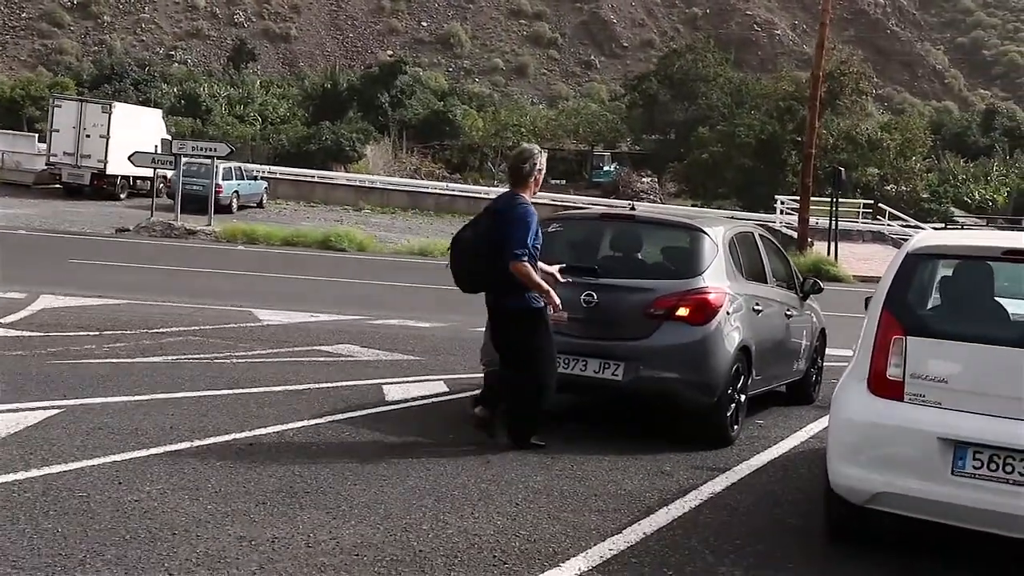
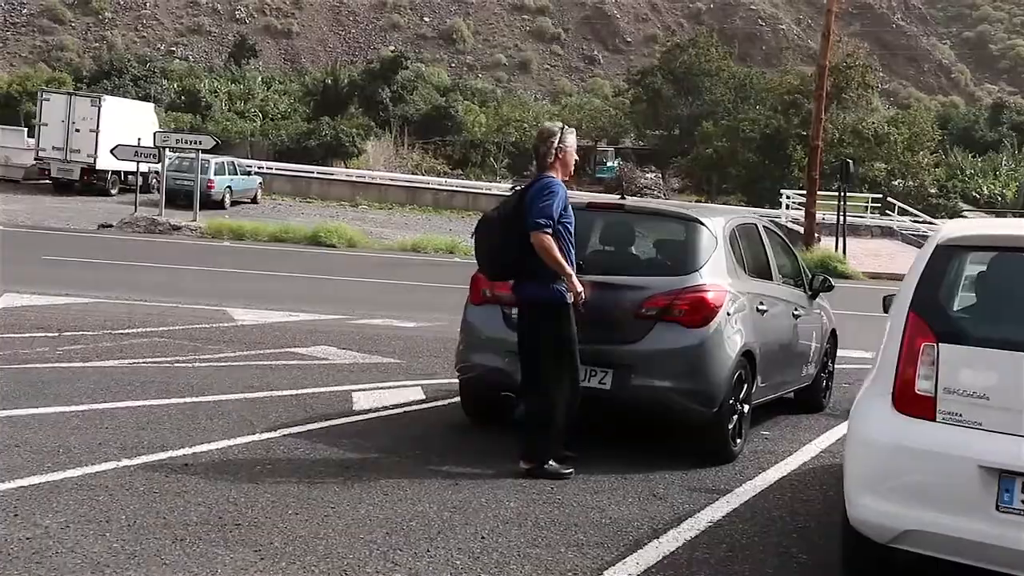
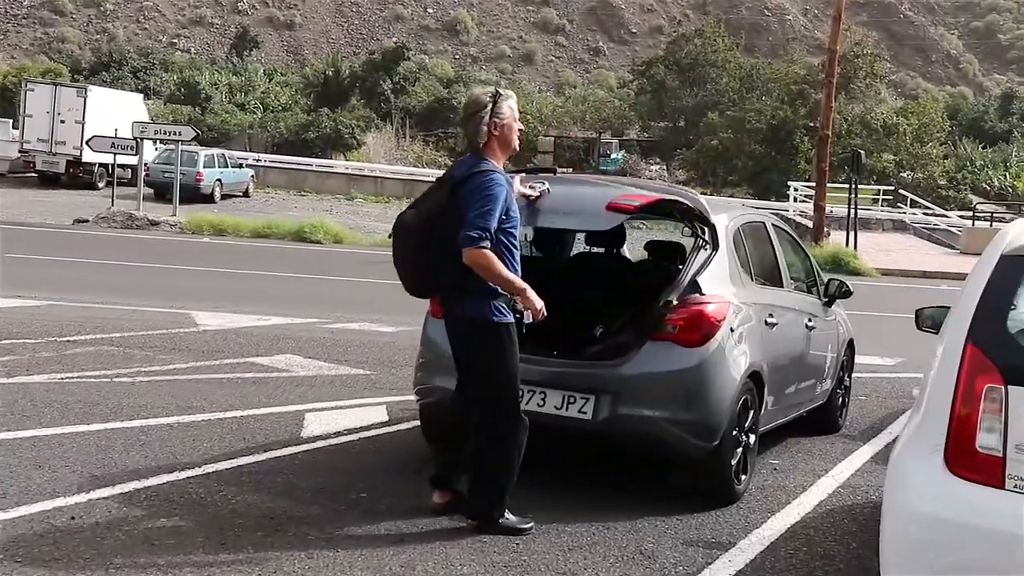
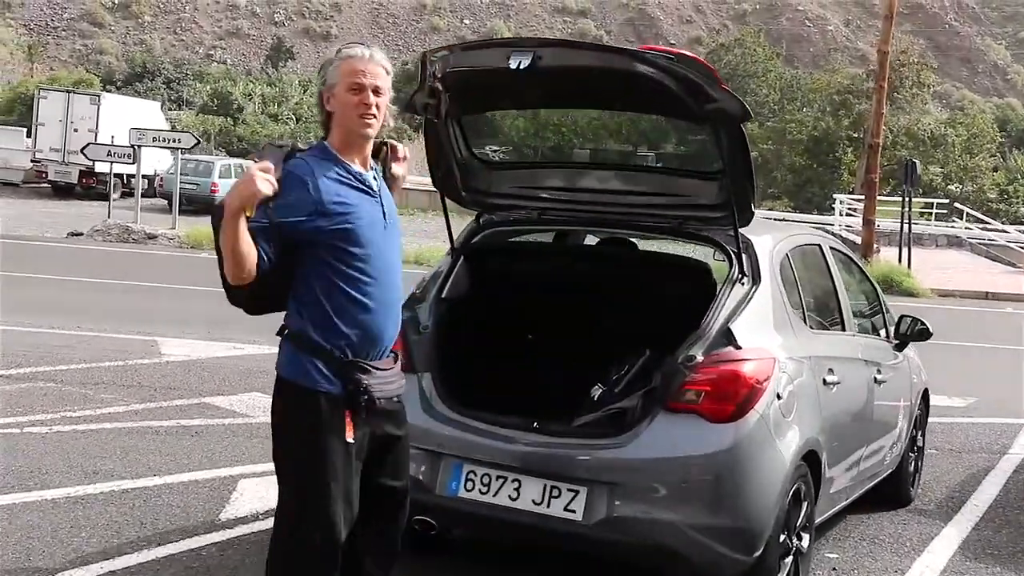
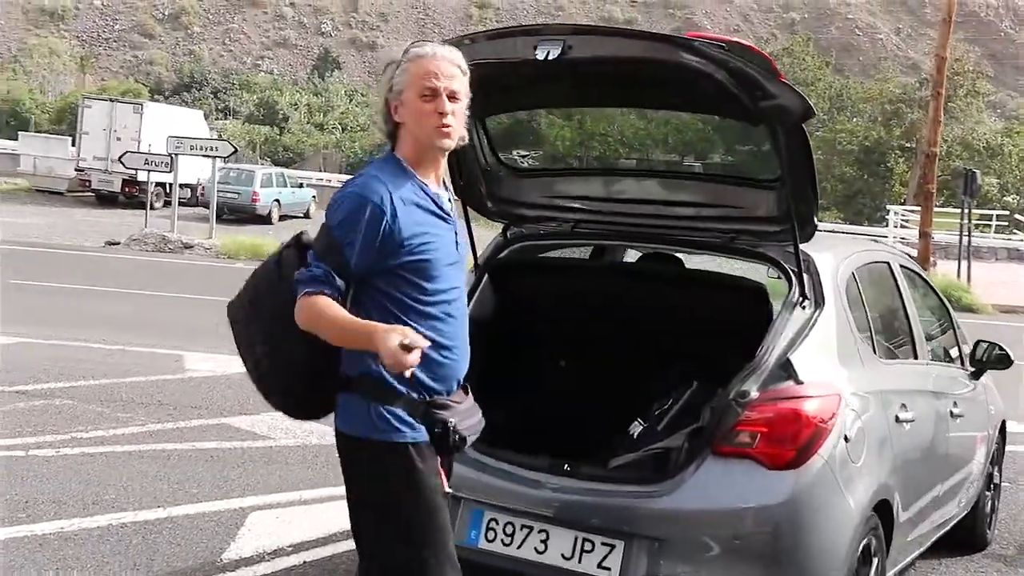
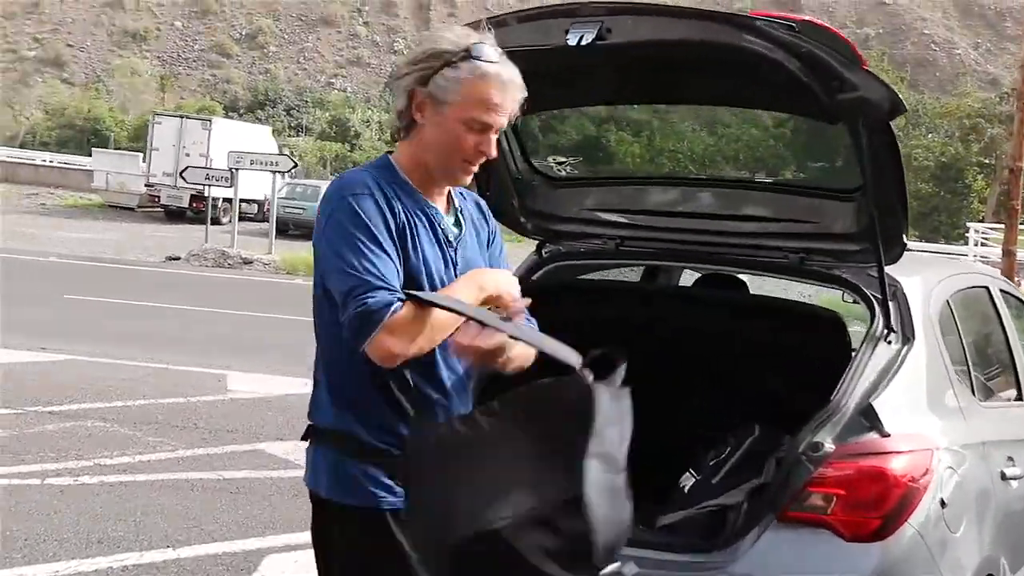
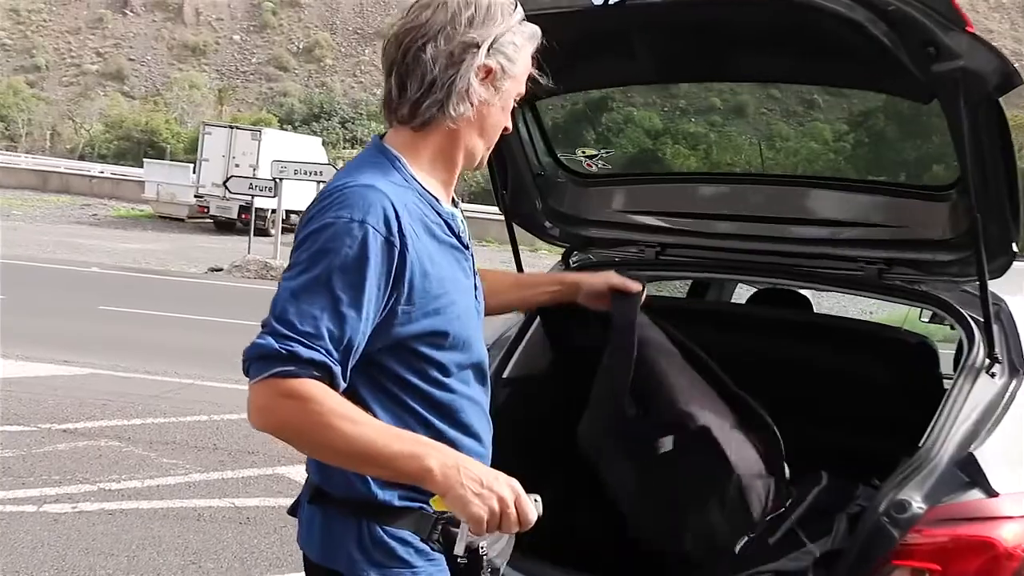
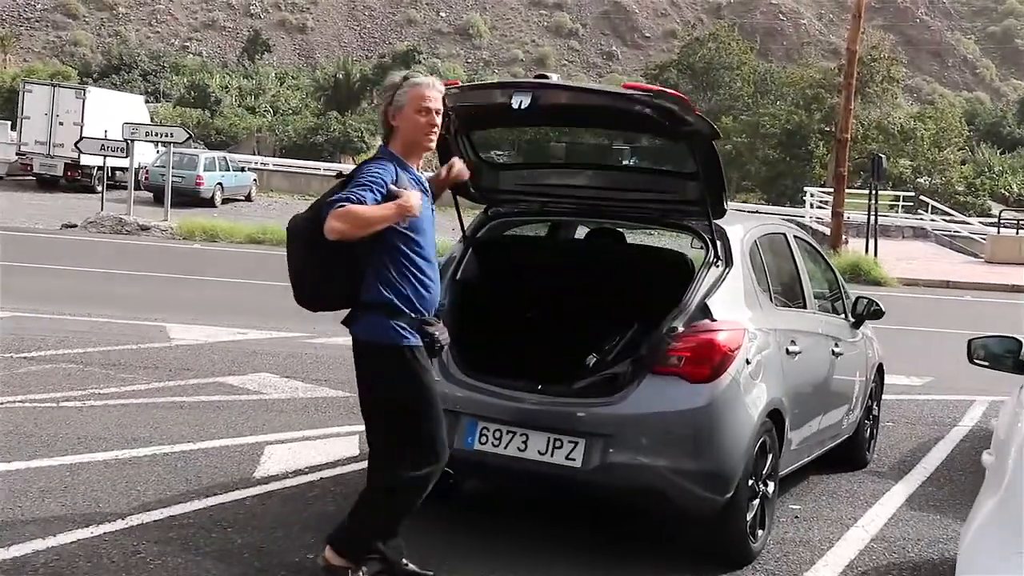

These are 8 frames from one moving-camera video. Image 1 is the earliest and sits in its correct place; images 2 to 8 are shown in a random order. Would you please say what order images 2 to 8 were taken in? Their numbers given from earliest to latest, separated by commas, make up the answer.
2, 3, 8, 4, 5, 6, 7
